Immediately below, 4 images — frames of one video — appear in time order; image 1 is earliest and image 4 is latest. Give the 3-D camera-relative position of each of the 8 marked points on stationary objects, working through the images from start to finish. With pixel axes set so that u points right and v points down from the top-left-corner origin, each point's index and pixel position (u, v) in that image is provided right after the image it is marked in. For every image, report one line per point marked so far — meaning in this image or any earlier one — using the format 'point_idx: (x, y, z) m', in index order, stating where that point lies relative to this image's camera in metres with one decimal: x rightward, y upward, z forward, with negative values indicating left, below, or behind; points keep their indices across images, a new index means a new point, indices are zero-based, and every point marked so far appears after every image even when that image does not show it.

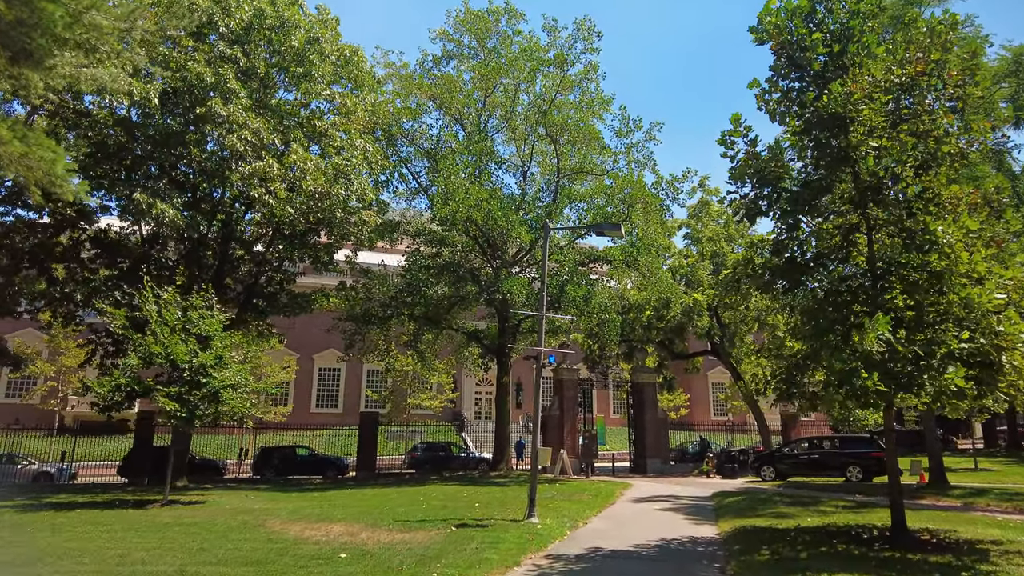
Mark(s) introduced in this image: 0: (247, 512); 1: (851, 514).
0: (-5.1, -4.3, +12.8) m
1: (+5.9, -4.0, +11.7) m
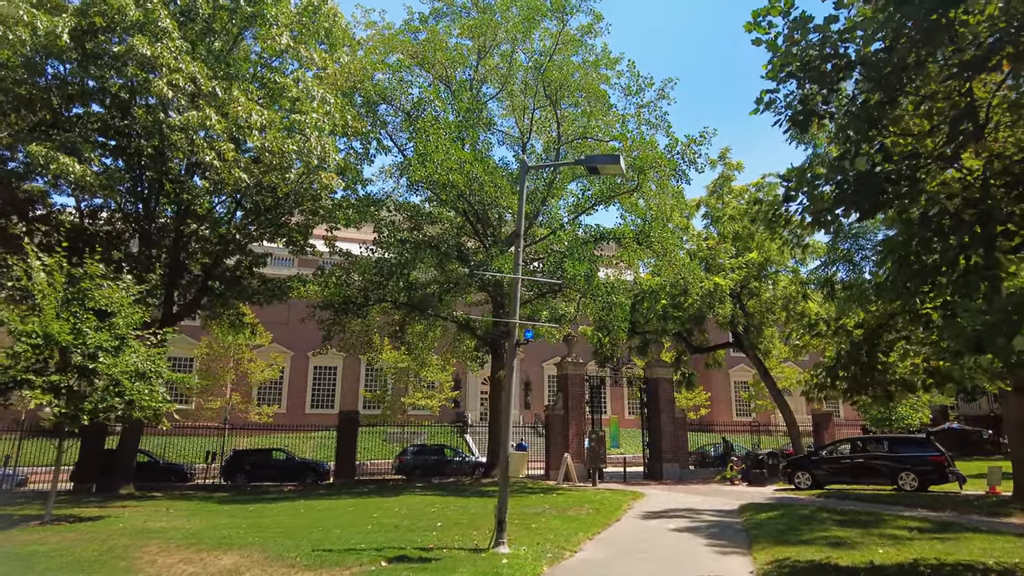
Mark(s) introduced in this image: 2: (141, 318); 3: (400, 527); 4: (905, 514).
0: (-5.6, -3.6, +9.9) m
1: (+5.4, -3.2, +8.5) m
2: (-7.1, -0.6, +12.9) m
3: (-1.8, -3.9, +10.9) m
4: (+7.3, -4.2, +12.5) m
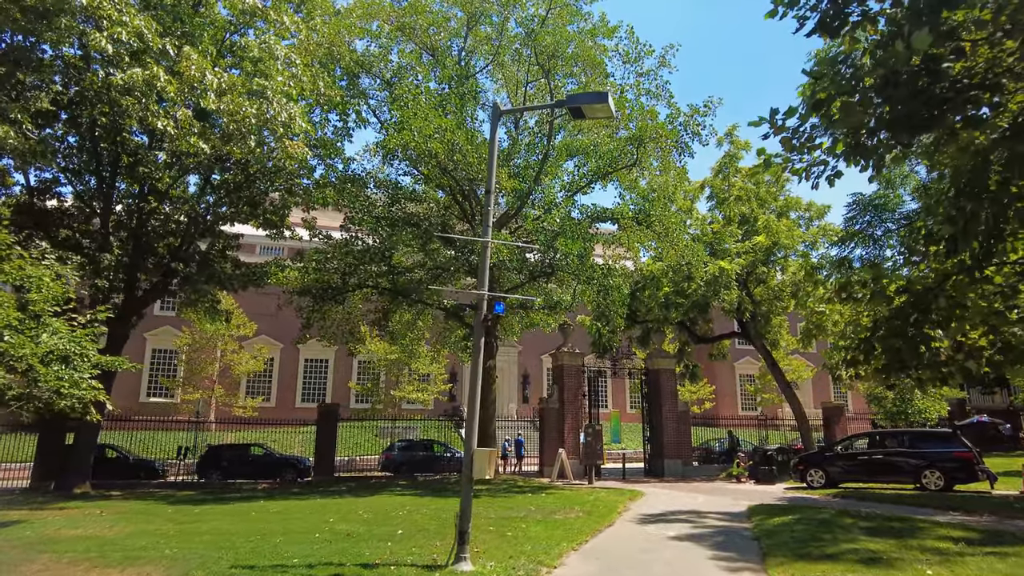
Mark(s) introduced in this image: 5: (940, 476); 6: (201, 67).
0: (-6.0, -3.2, +8.4) m
1: (+5.0, -2.8, +6.9) m
2: (-7.5, -0.1, +11.3) m
3: (-2.2, -3.4, +9.4) m
4: (+6.9, -3.7, +10.9) m
5: (+10.6, -4.7, +16.7) m
6: (-7.0, +4.9, +15.1) m
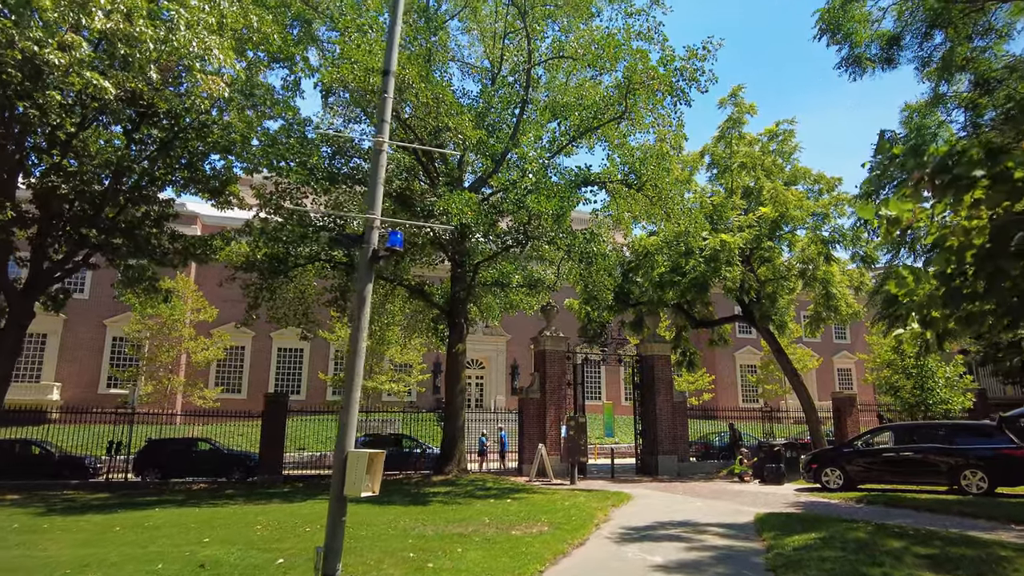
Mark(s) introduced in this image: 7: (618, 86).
0: (-6.8, -2.6, +5.7) m
1: (+4.2, -2.2, +4.3) m
2: (-8.3, +0.5, +8.7) m
3: (-3.0, -2.8, +6.7) m
4: (+6.1, -3.1, +8.3) m
5: (+9.9, -4.0, +14.1) m
6: (-7.8, +5.6, +12.4) m
7: (+2.9, +5.6, +18.6) m
